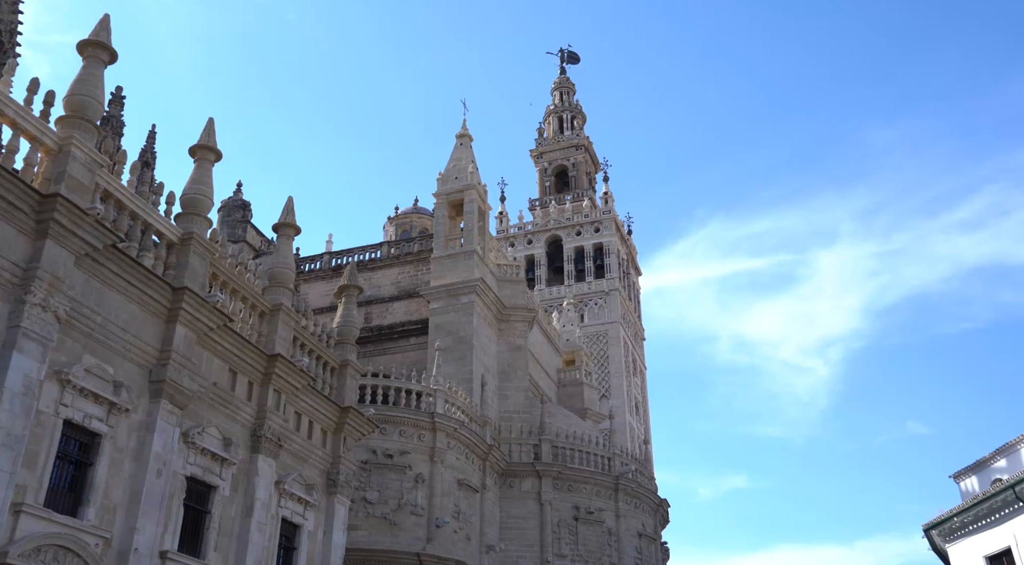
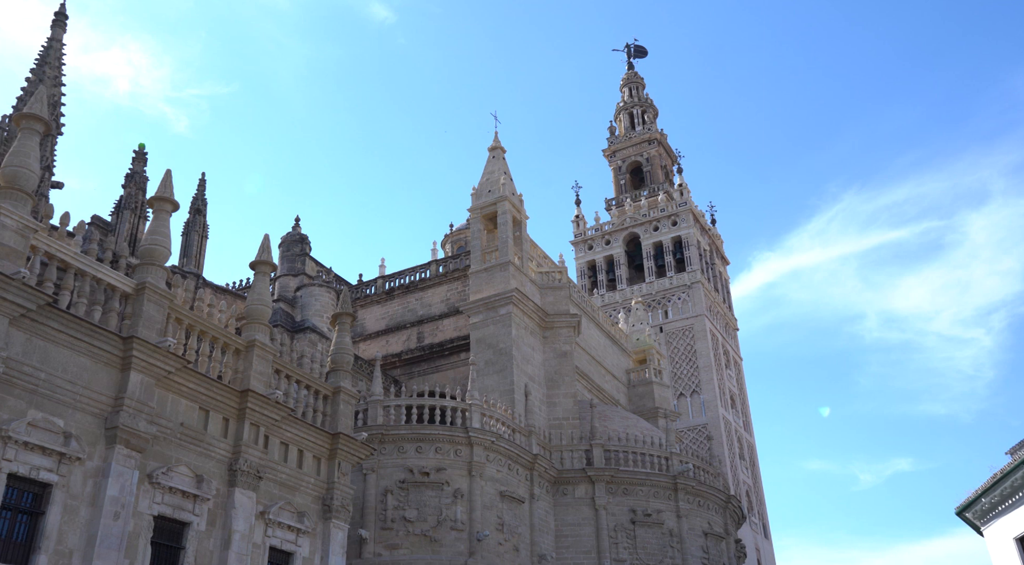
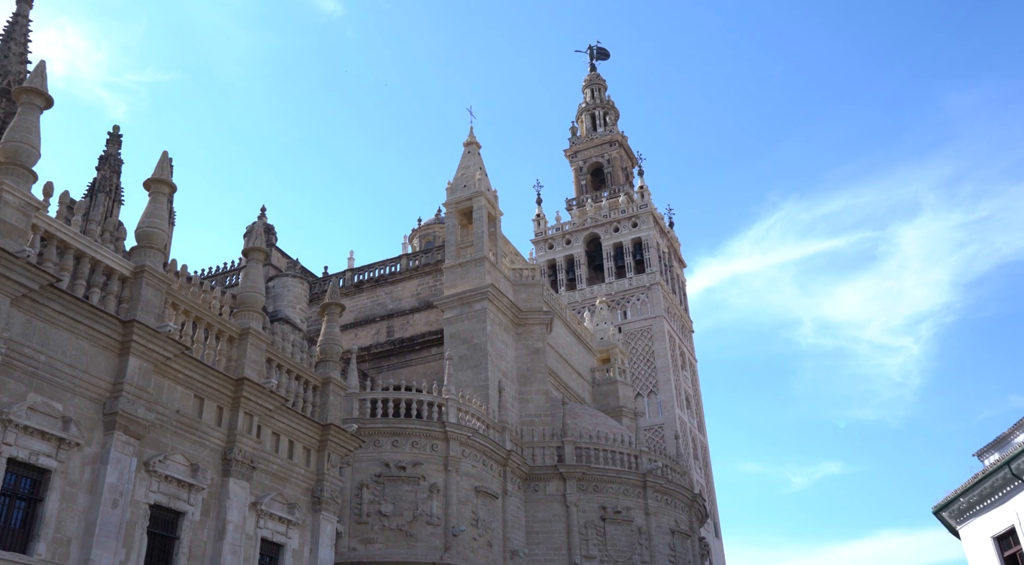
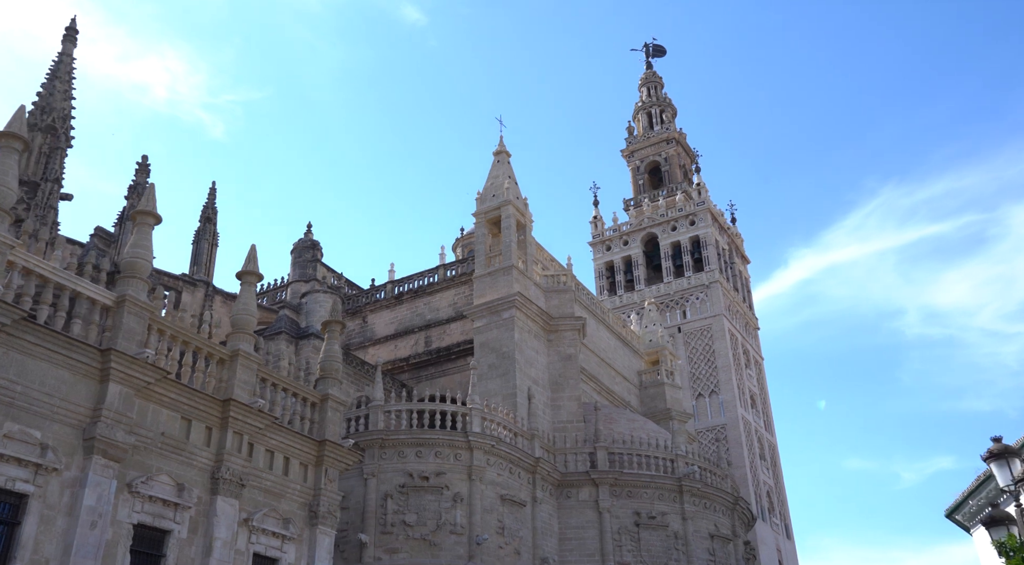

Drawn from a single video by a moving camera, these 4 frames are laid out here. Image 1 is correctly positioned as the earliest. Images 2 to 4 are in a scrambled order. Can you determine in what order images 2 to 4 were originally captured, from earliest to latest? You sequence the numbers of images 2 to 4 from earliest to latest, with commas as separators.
3, 2, 4
